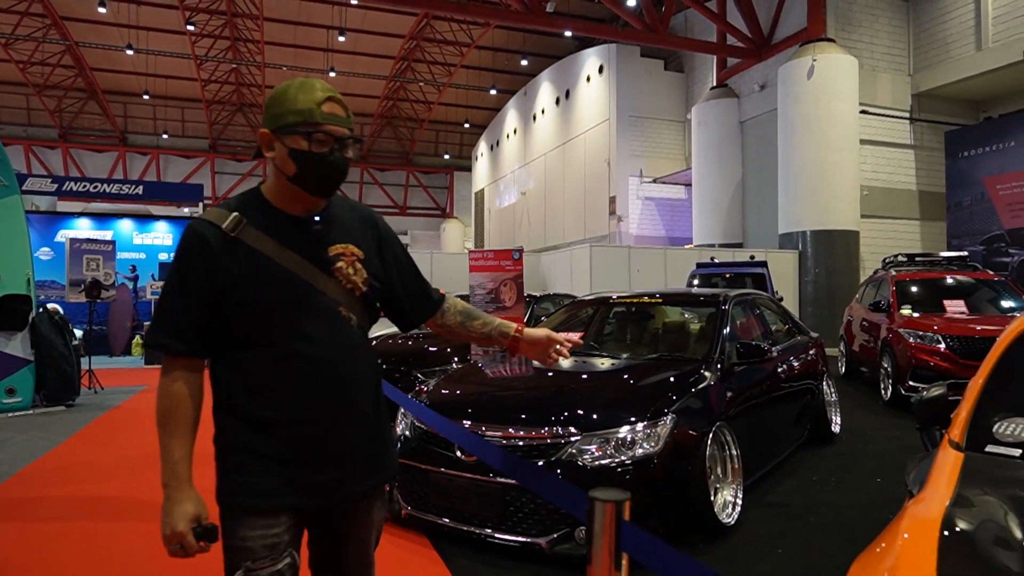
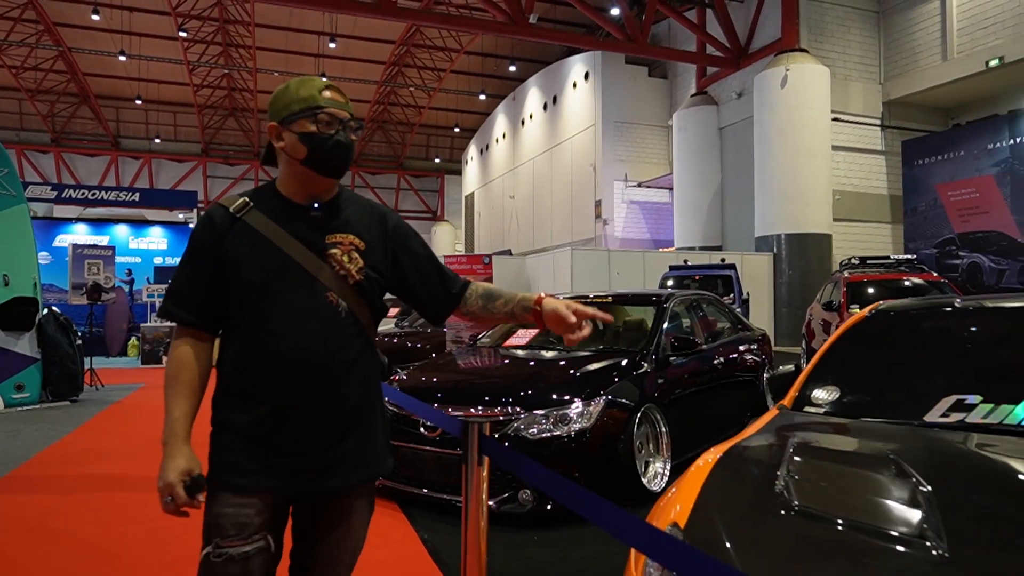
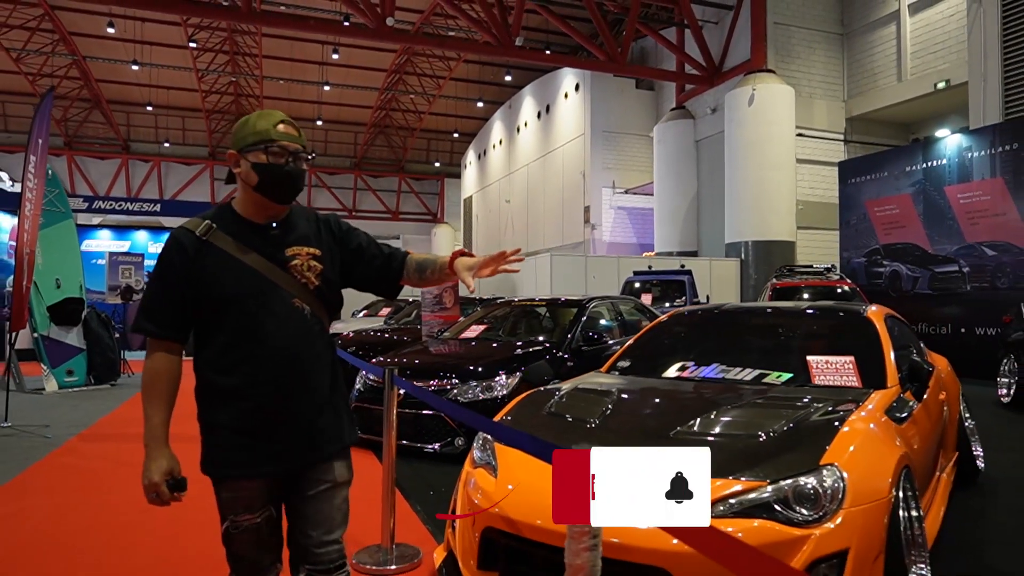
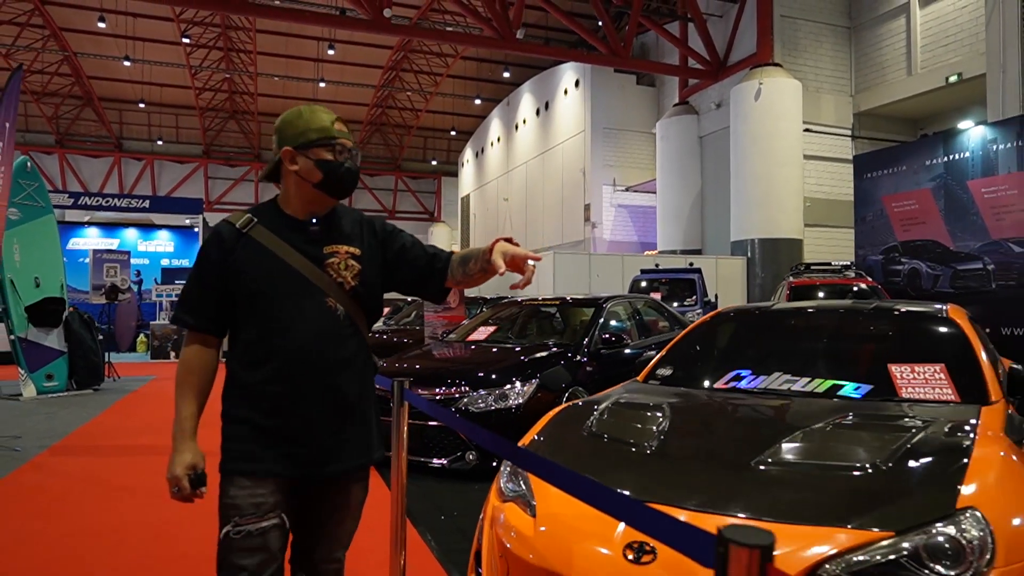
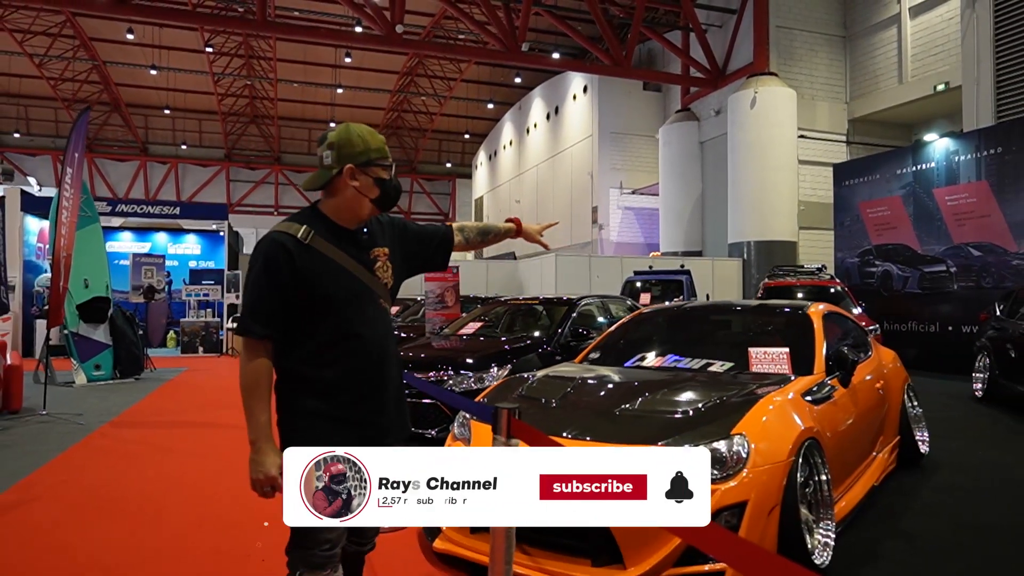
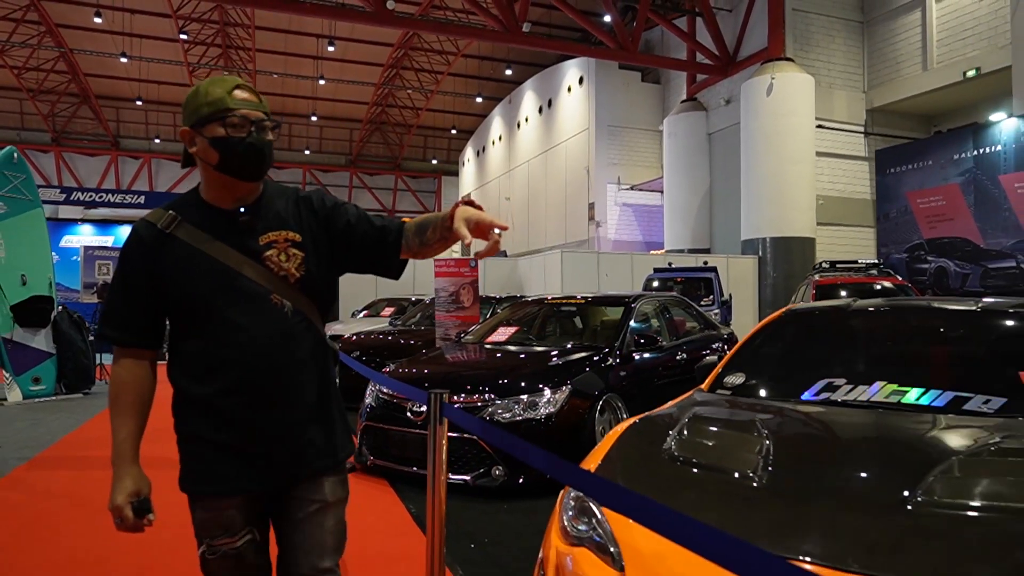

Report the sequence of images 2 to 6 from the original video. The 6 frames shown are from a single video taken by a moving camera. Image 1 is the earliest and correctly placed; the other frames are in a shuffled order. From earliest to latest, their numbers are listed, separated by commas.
2, 6, 4, 3, 5
